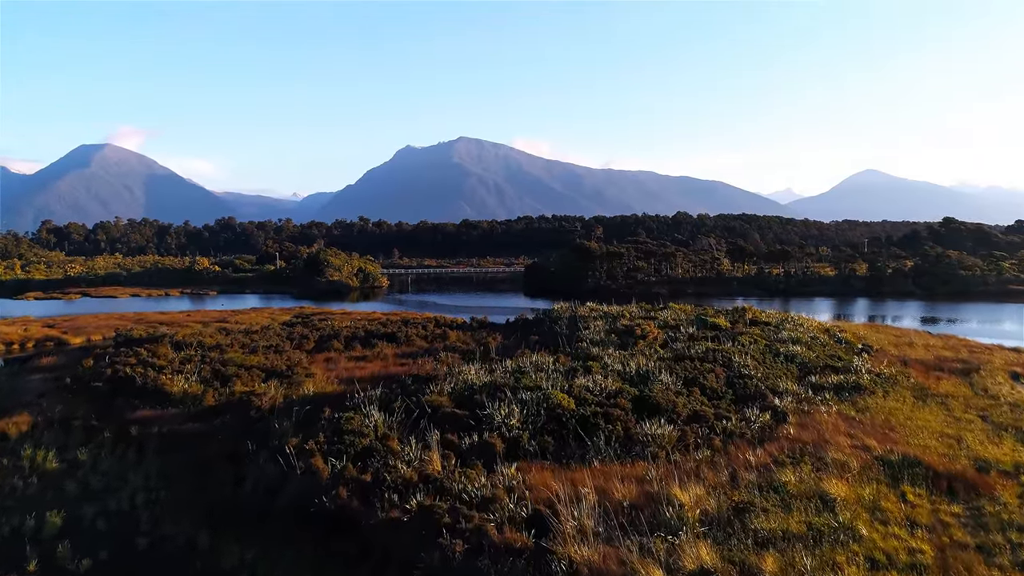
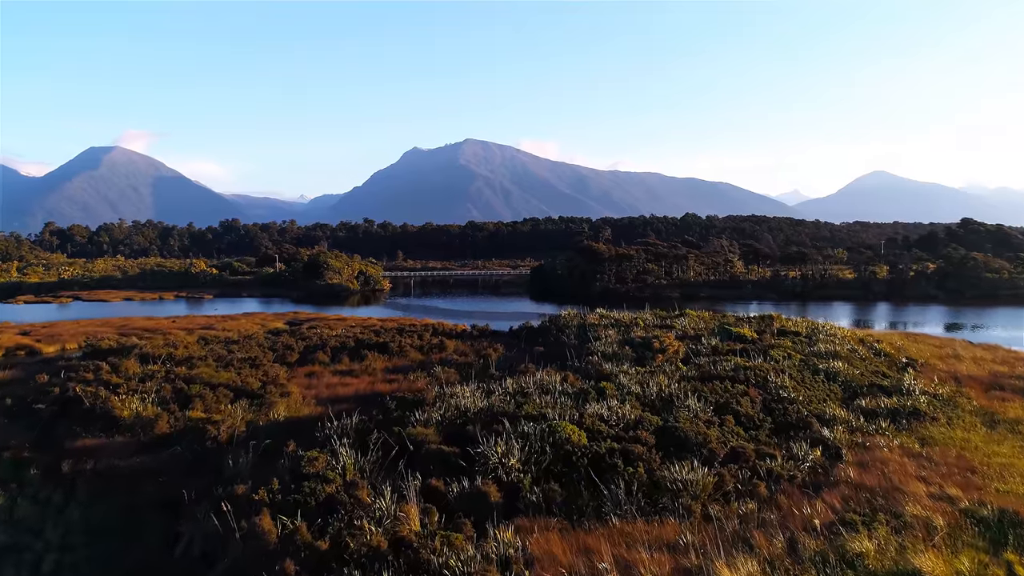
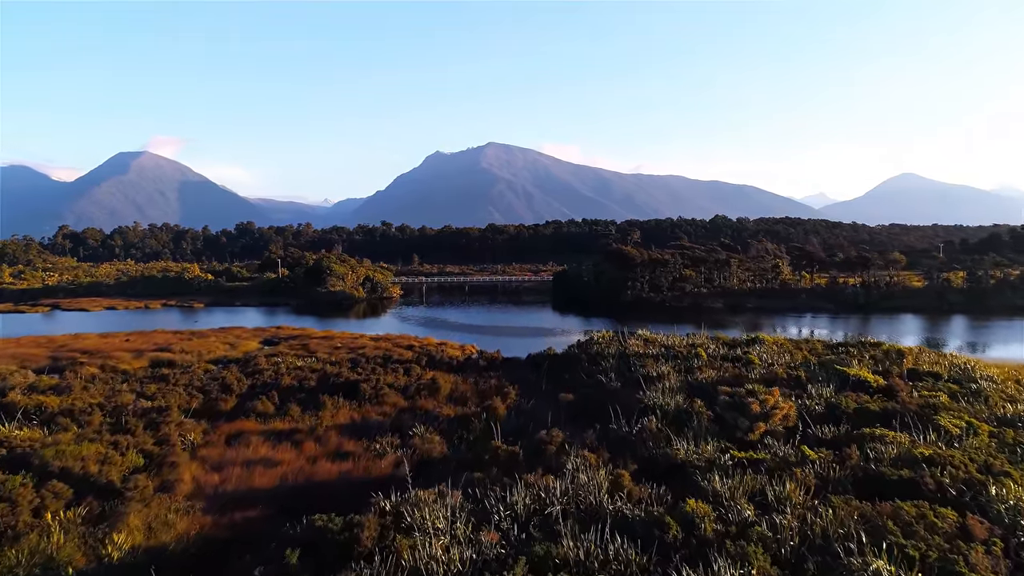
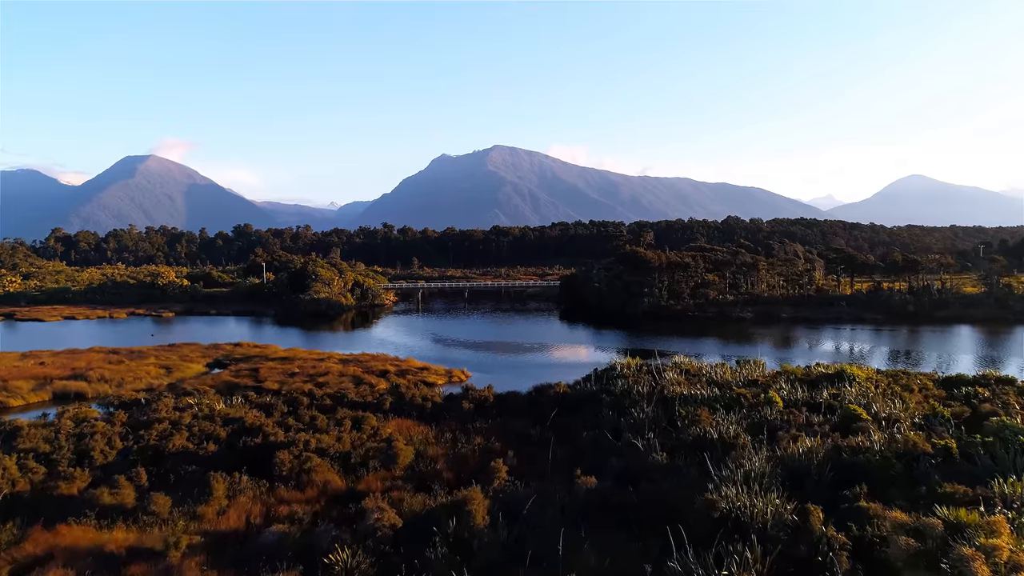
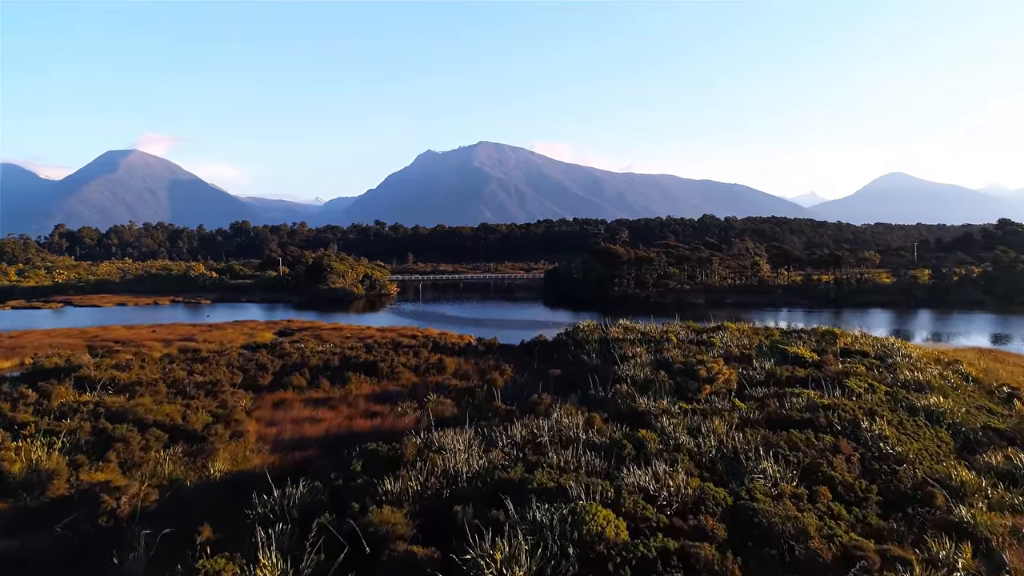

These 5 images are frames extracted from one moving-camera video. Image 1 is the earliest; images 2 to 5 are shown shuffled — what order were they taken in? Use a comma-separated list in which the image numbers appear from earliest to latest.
2, 5, 3, 4
